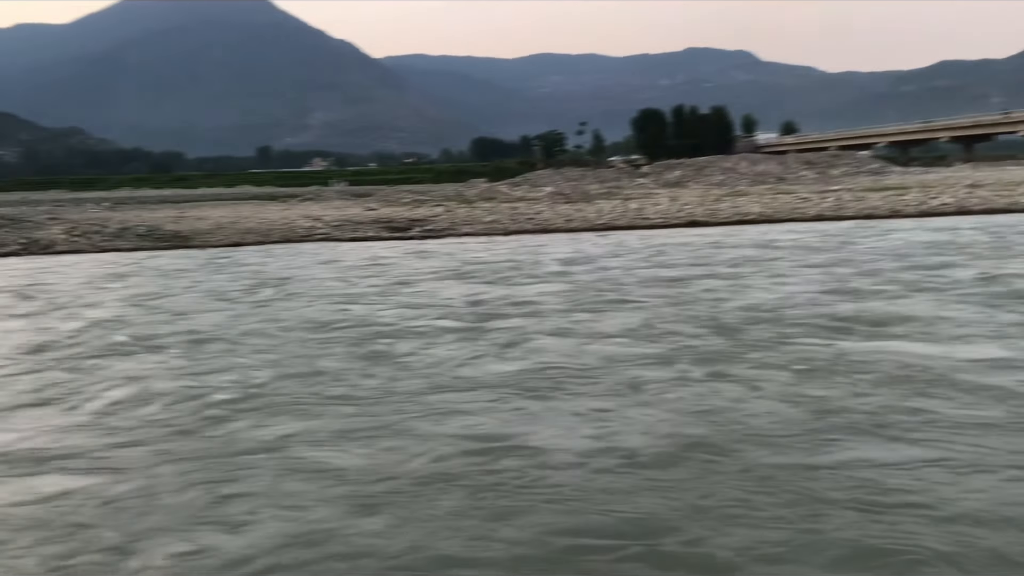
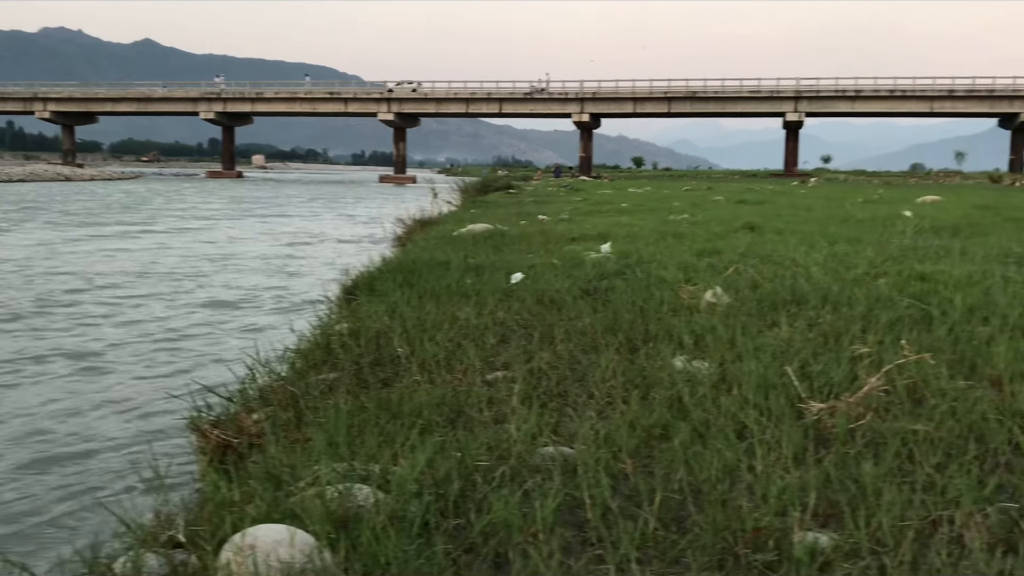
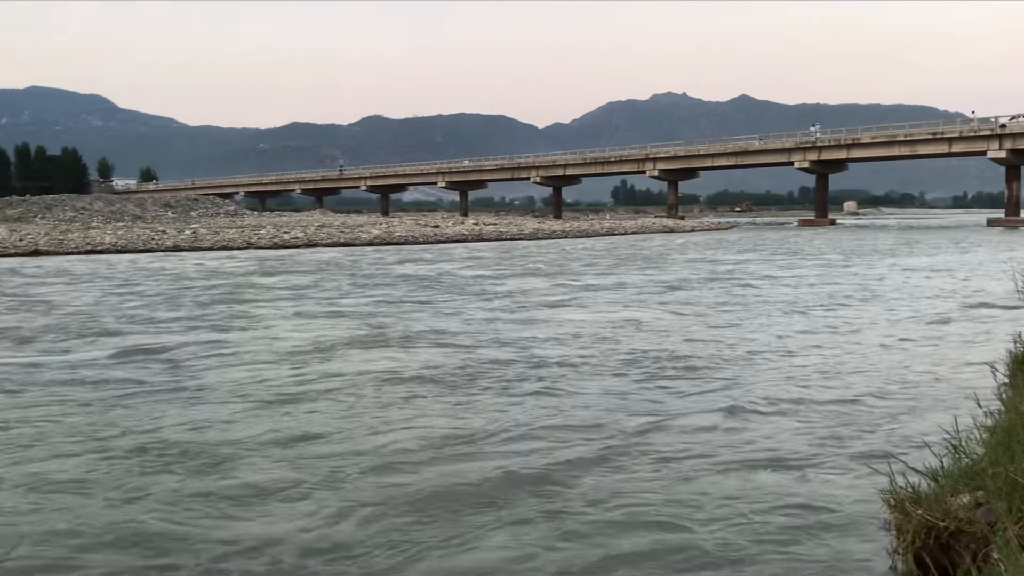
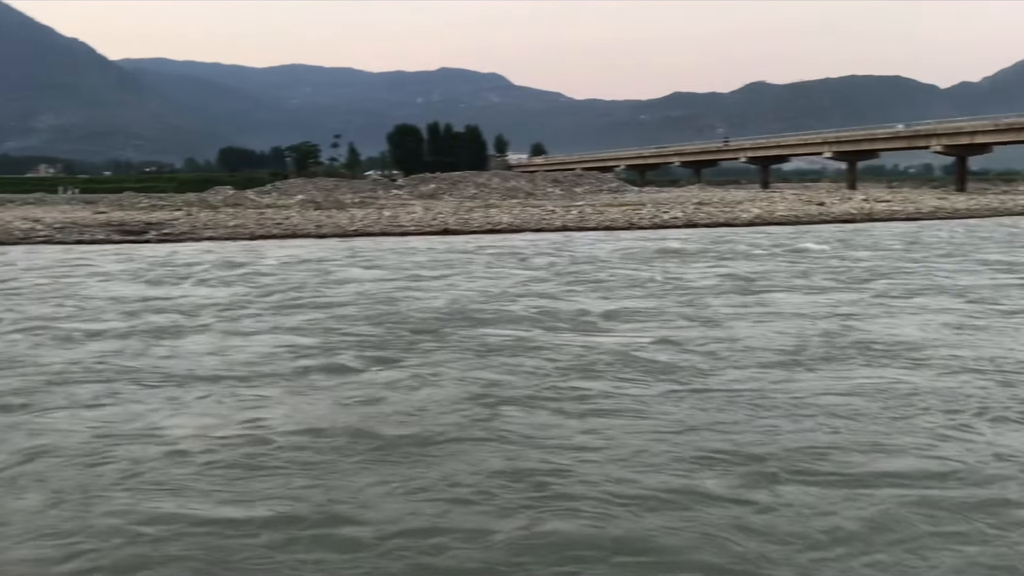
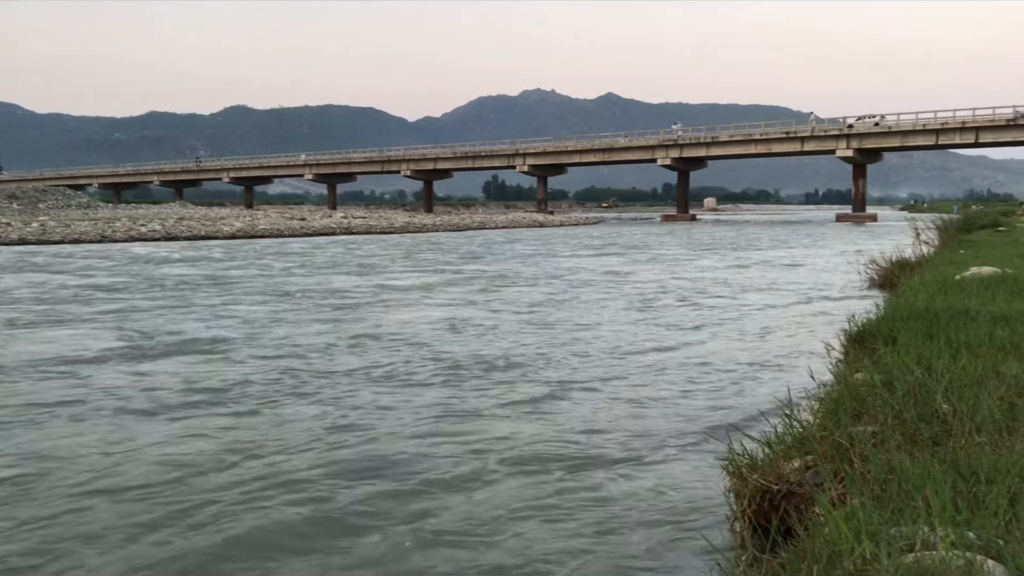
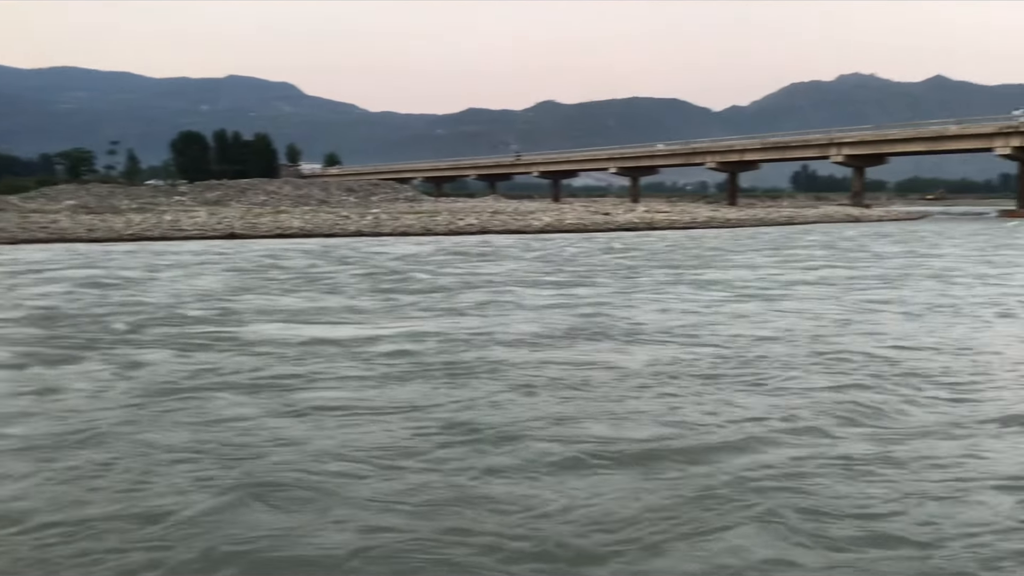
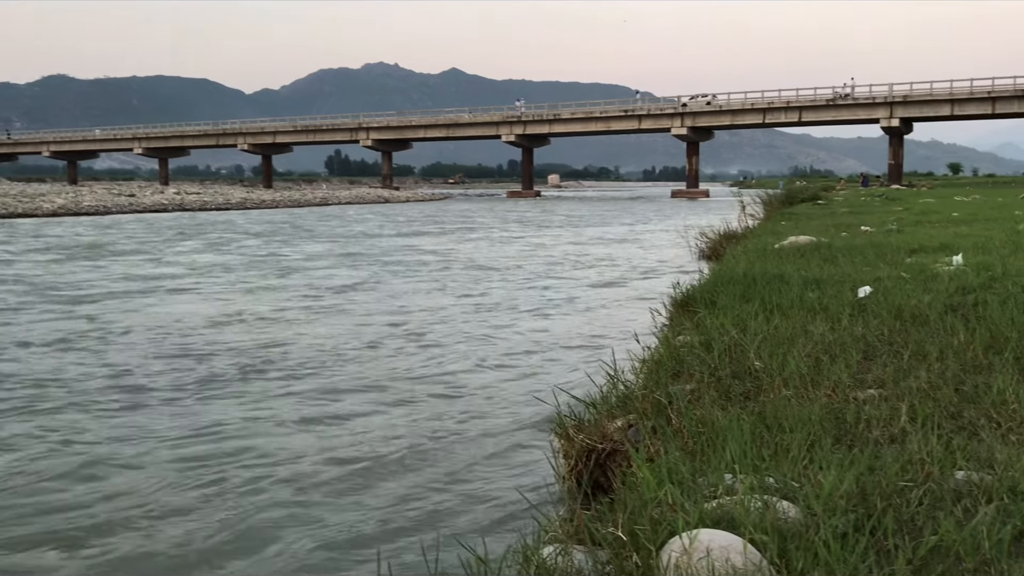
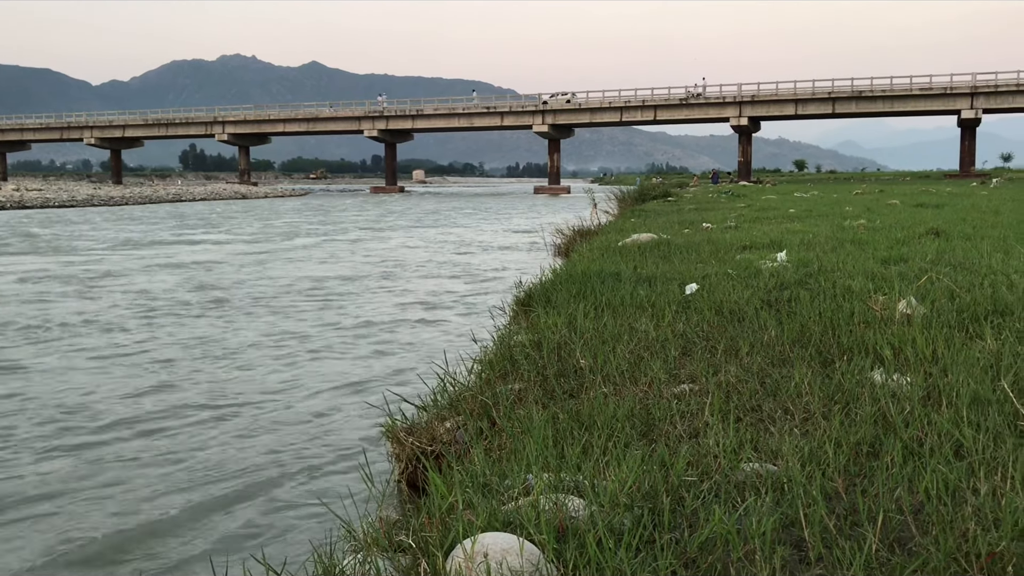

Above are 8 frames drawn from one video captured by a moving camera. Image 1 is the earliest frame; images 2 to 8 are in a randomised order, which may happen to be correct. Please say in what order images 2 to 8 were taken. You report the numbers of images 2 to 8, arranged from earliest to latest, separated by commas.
4, 6, 3, 5, 7, 8, 2
